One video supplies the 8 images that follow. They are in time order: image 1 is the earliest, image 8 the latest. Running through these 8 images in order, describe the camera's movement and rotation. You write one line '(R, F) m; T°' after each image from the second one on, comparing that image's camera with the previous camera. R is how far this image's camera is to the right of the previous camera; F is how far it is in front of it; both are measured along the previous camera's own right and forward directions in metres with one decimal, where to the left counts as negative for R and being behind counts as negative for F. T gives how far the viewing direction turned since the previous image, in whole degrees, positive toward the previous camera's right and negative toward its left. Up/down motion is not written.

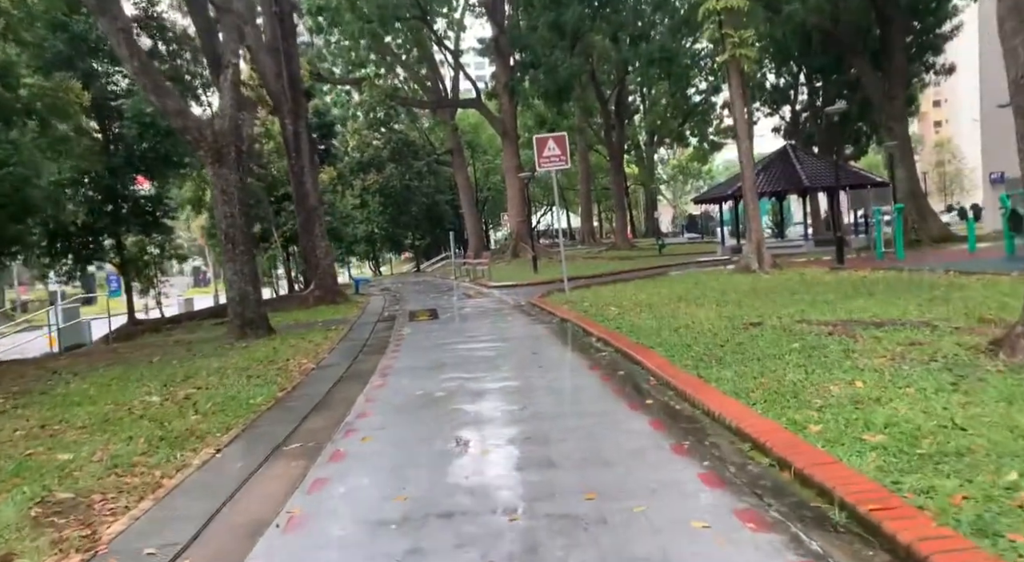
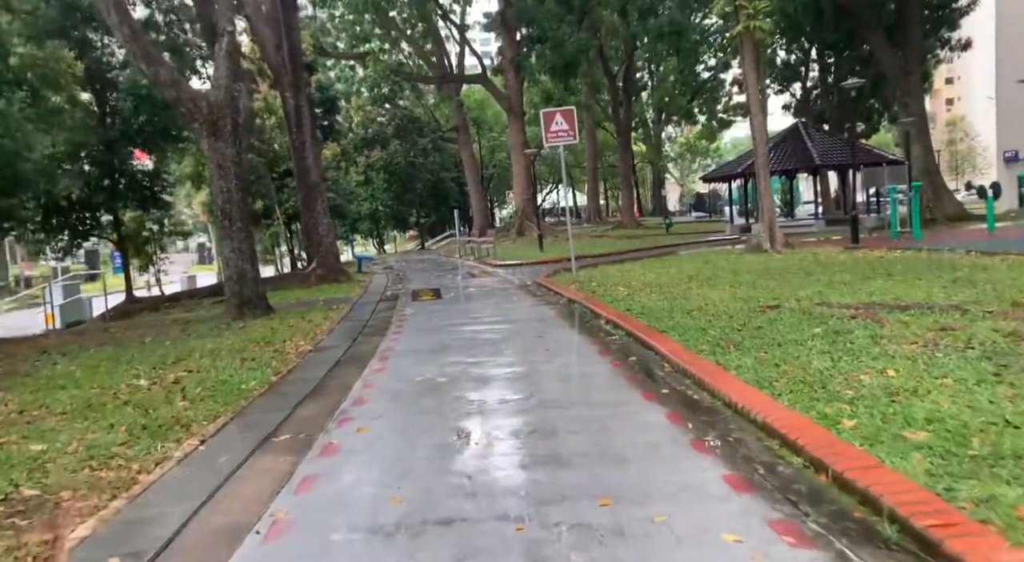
(0.0, +0.5) m; 0°
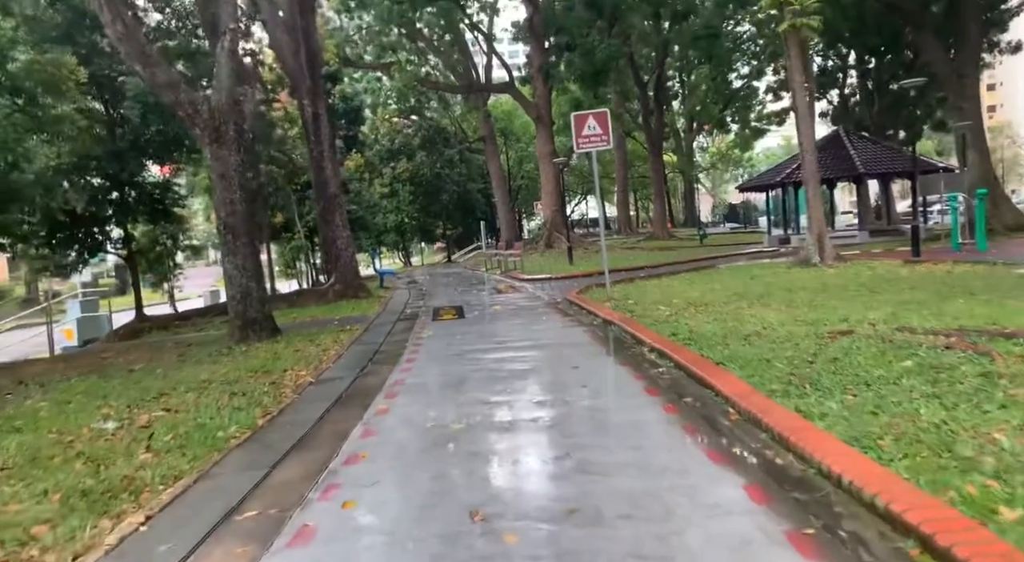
(0.0, +1.4) m; -2°
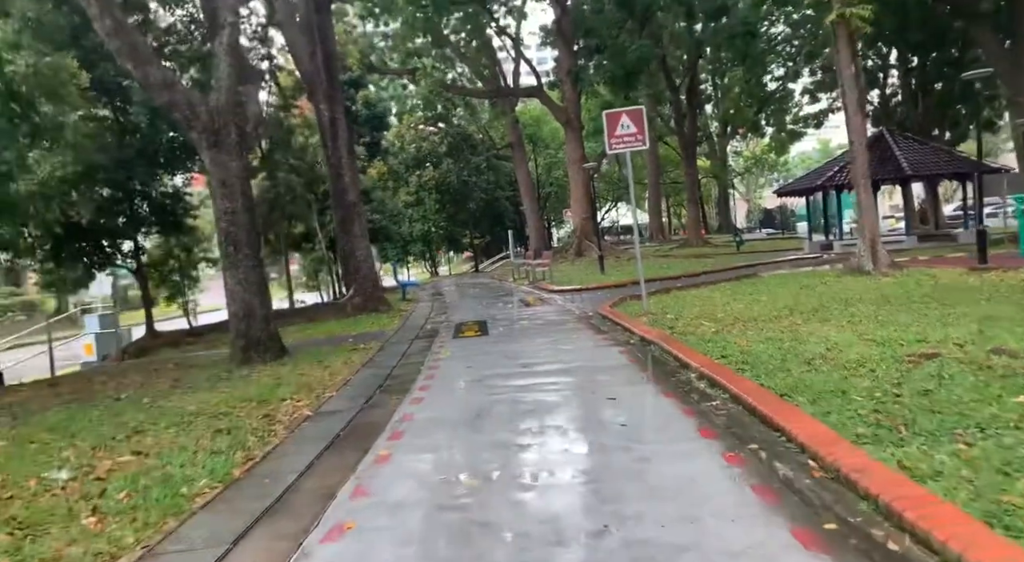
(+0.1, +1.3) m; -2°
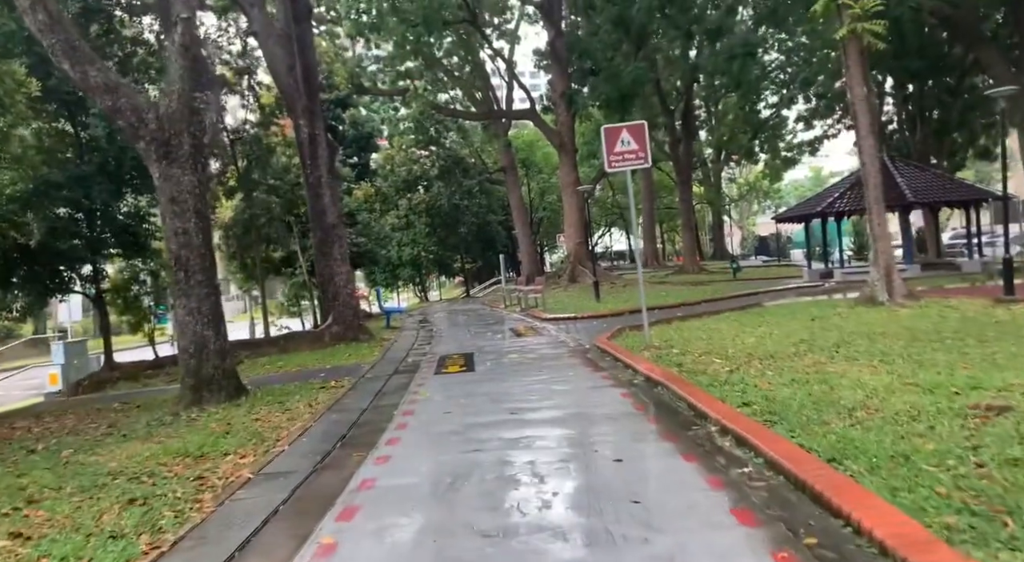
(+0.1, +1.4) m; +1°
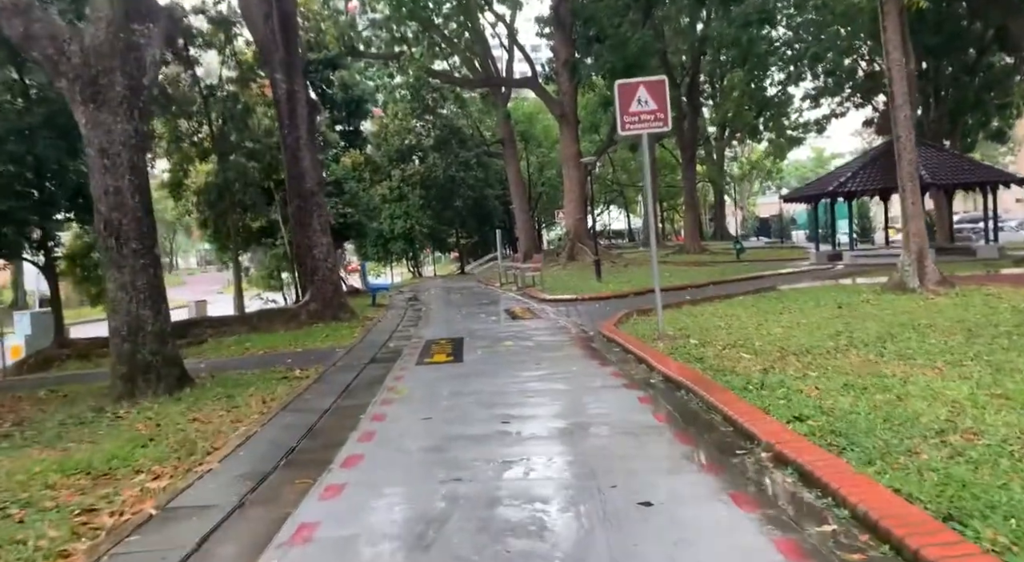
(0.0, +1.7) m; 0°
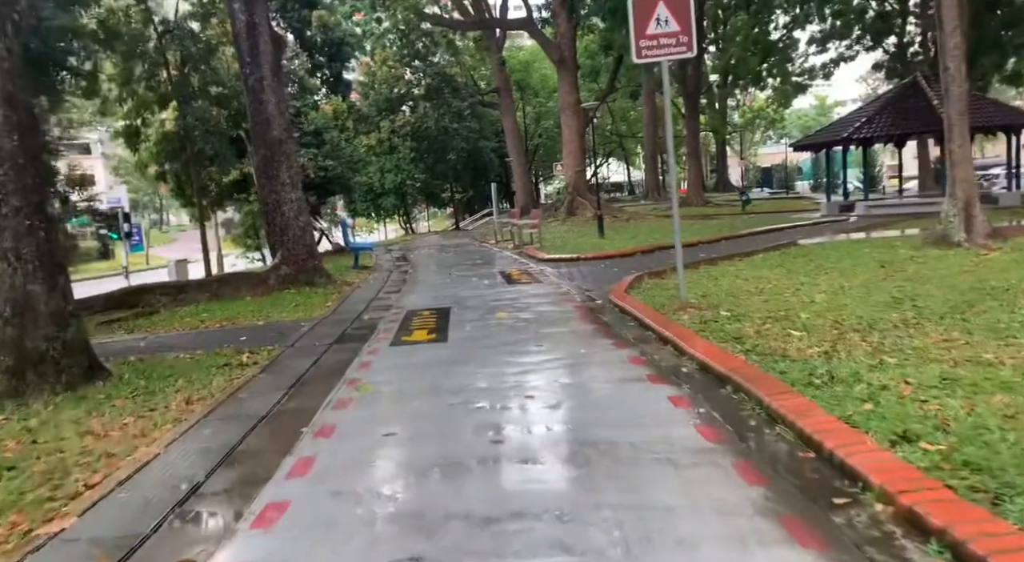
(0.0, +2.0) m; 0°
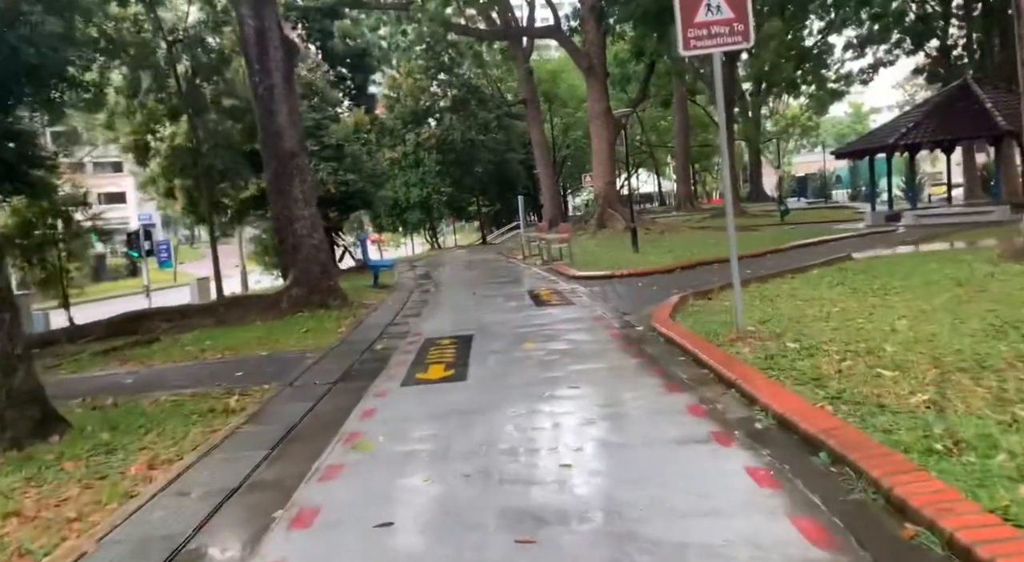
(0.0, +1.3) m; -2°
